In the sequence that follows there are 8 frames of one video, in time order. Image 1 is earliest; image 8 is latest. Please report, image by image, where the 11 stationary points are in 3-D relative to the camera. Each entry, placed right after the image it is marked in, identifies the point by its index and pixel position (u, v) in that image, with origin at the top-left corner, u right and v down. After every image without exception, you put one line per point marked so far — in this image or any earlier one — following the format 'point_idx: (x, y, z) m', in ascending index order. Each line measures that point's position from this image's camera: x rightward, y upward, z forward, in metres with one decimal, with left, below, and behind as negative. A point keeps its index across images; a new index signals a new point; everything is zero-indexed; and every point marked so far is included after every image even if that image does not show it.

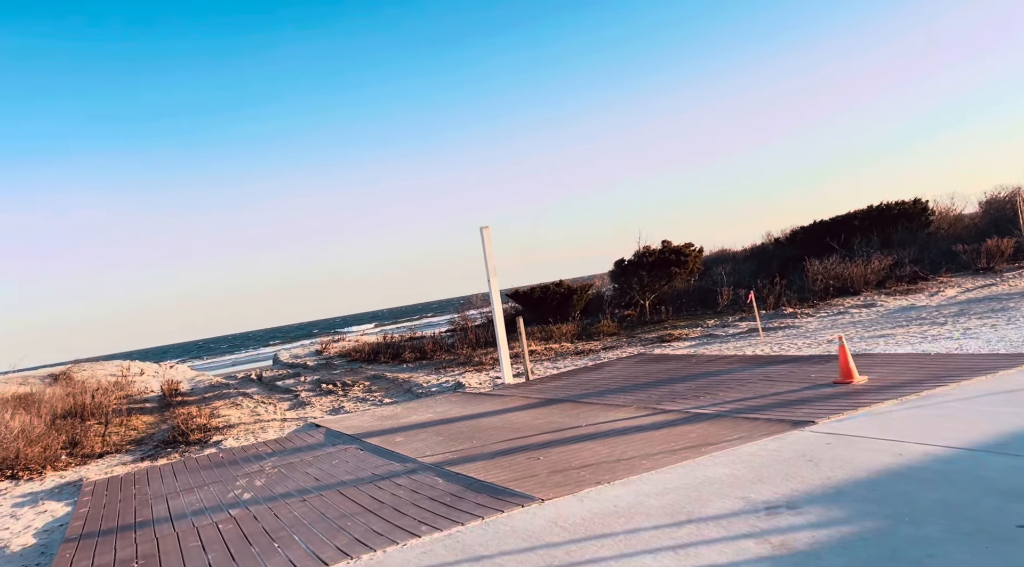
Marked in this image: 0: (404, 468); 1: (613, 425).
0: (-0.9, -1.6, +7.2) m
1: (+0.9, -1.2, +7.3) m
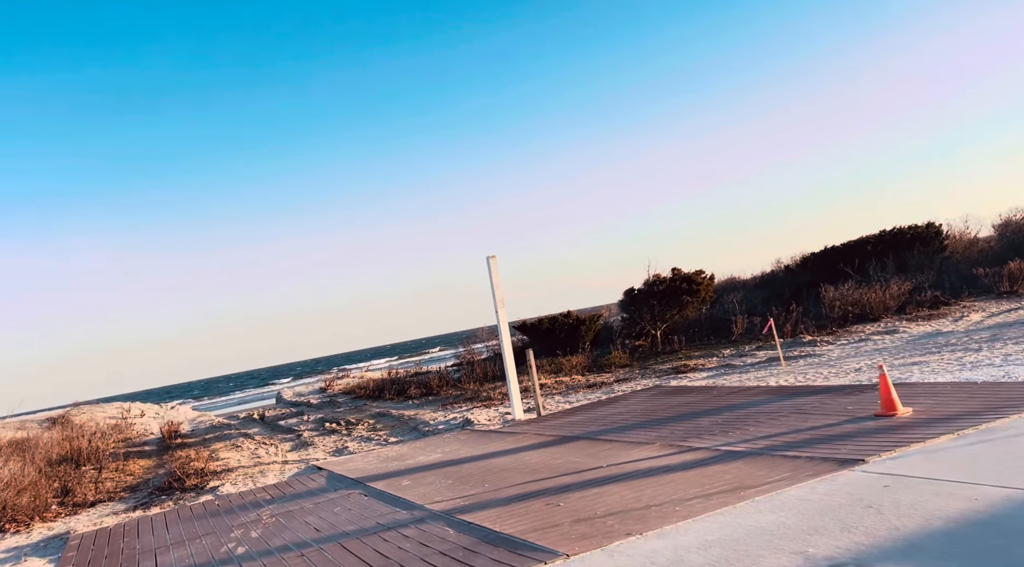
0: (-0.8, -1.9, +6.6) m
1: (+1.0, -1.5, +6.7) m
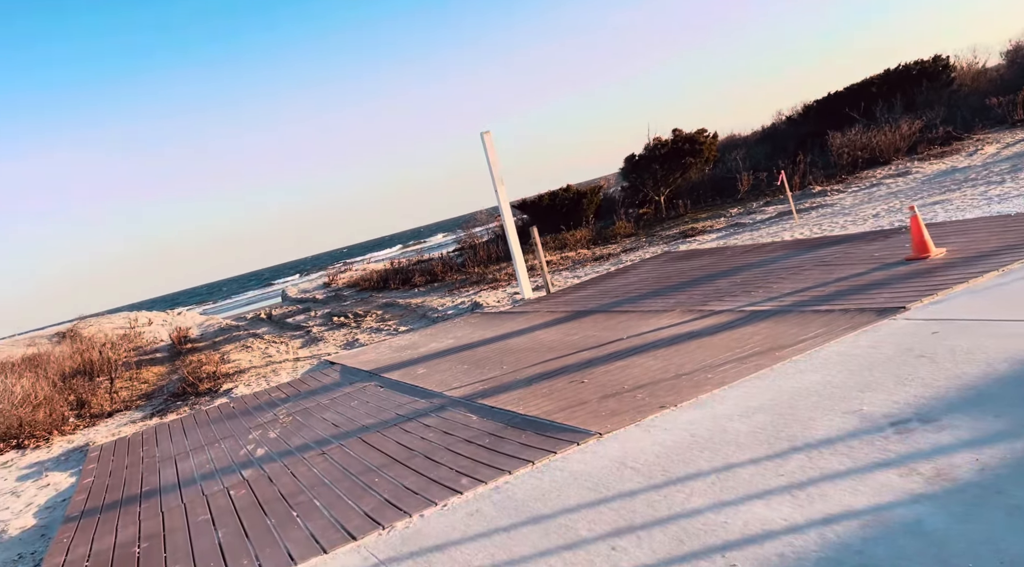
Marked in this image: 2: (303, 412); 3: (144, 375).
0: (-0.6, -0.9, +6.4) m
1: (+1.1, -0.4, +6.5) m
2: (-2.0, -1.2, +7.8) m
3: (-7.4, -1.9, +16.8) m
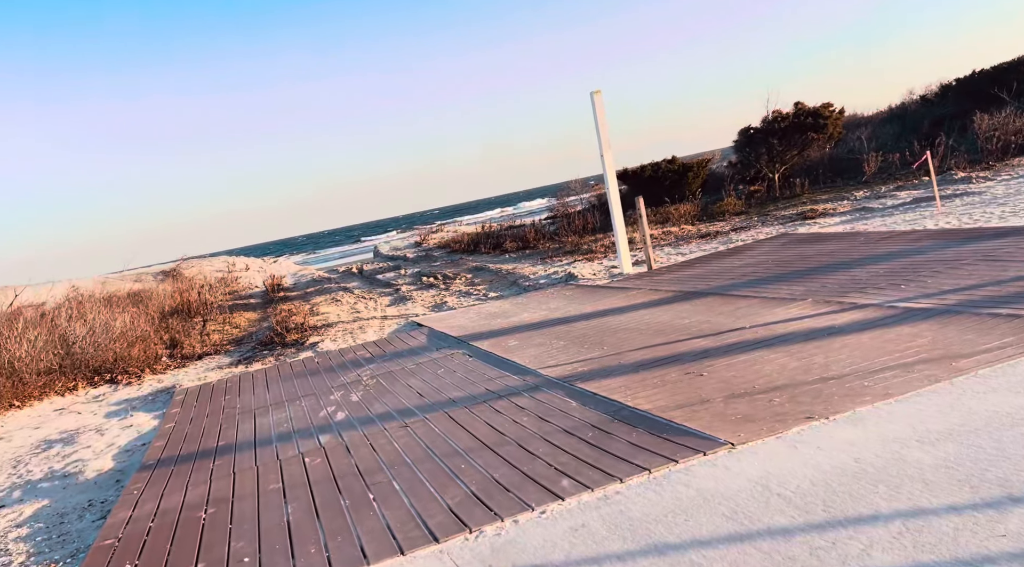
0: (+0.1, -0.7, +5.8) m
1: (+1.9, -0.3, +5.7) m
2: (-1.1, -0.8, +7.4) m
3: (-5.6, -0.8, +16.9) m
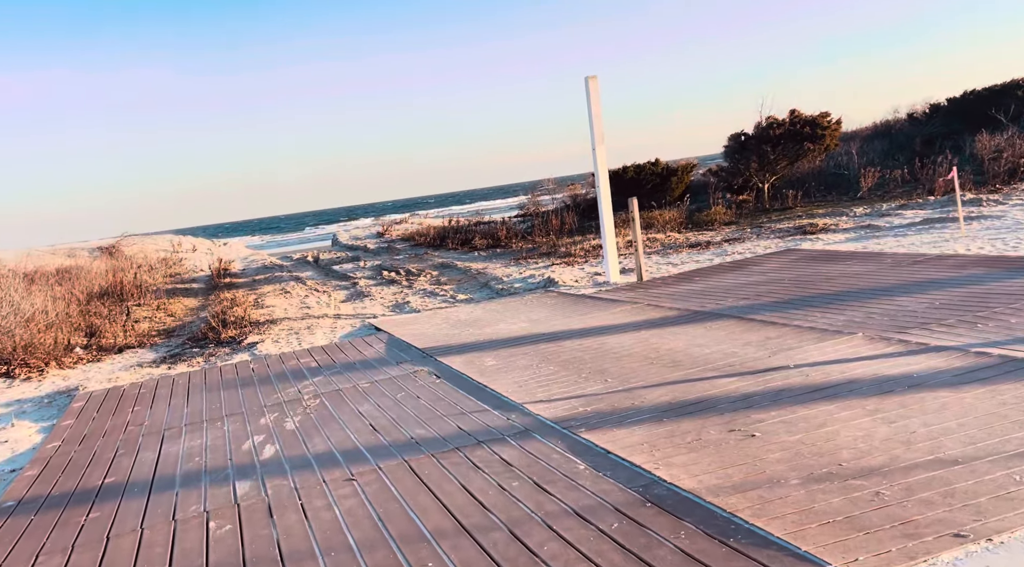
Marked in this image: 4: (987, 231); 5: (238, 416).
0: (0.0, -0.8, +4.5) m
1: (+1.8, -0.5, +4.4) m
2: (-1.3, -0.8, +6.0) m
3: (-6.3, -0.5, +15.3) m
4: (+5.5, +0.6, +9.6) m
5: (-2.0, -1.0, +6.0) m
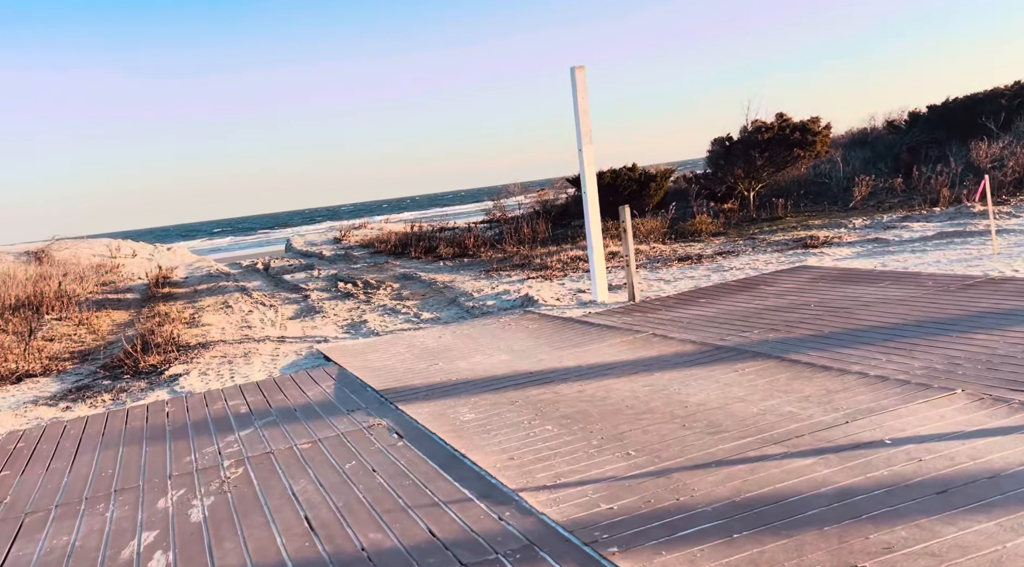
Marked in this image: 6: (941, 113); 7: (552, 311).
0: (0.0, -0.9, +3.2) m
1: (+1.8, -0.7, +3.2) m
2: (-1.4, -1.0, +4.6) m
3: (-6.8, -0.7, +13.6) m
4: (+5.2, +0.4, +8.5) m
5: (-2.1, -1.1, +4.5) m
6: (+10.4, +4.1, +20.0) m
7: (+0.4, -0.3, +8.9) m
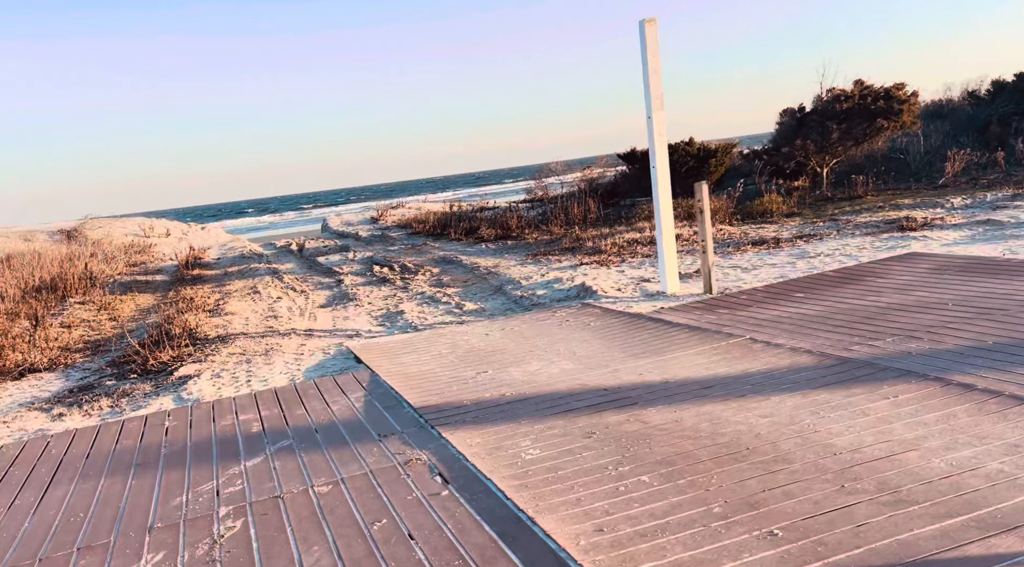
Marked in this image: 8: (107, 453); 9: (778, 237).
0: (+0.2, -1.0, +2.0) m
1: (+2.1, -0.7, +1.9) m
2: (-1.0, -1.0, +3.5) m
3: (-6.0, -0.4, +12.7) m
4: (+5.8, +0.4, +7.1) m
5: (-1.7, -1.1, +3.5) m
6: (+11.5, +4.5, +18.3) m
7: (+1.0, -0.2, +7.7) m
8: (-2.4, -1.0, +5.0) m
9: (+3.4, +0.6, +10.4) m
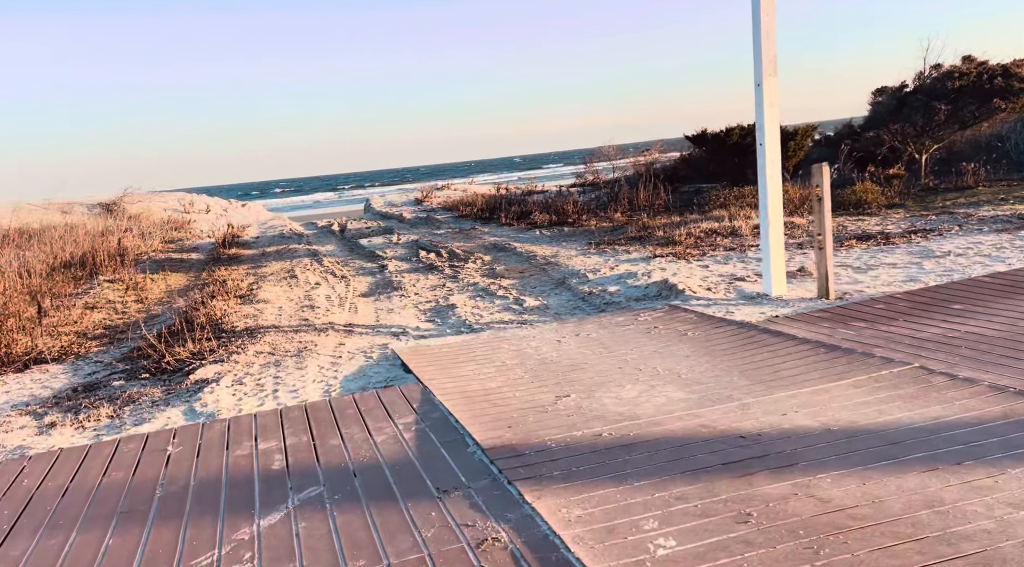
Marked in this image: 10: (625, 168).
0: (+0.5, -1.1, +0.8) m
1: (+2.4, -0.8, +0.7) m
2: (-0.7, -1.0, +2.4) m
3: (-5.2, -0.1, +11.8) m
4: (+6.3, +0.3, +5.6) m
5: (-1.4, -1.1, +2.4) m
6: (+12.7, +4.3, +16.4) m
7: (+1.6, -0.2, +6.5) m
8: (-2.0, -0.9, +3.9) m
9: (+4.1, +0.6, +9.1) m
10: (+2.8, +2.7, +19.5) m
